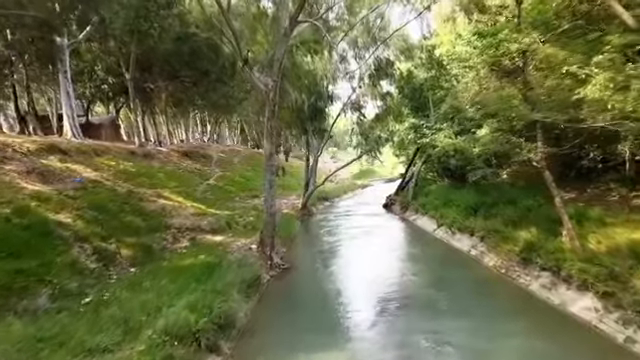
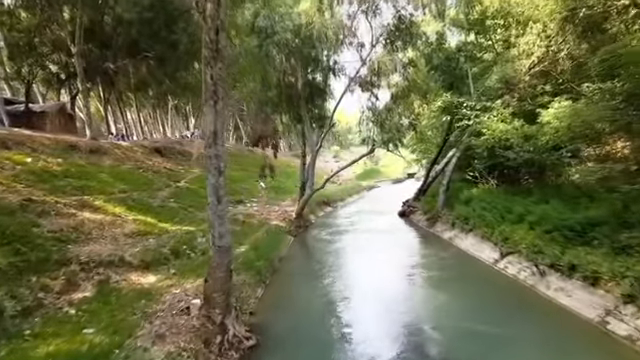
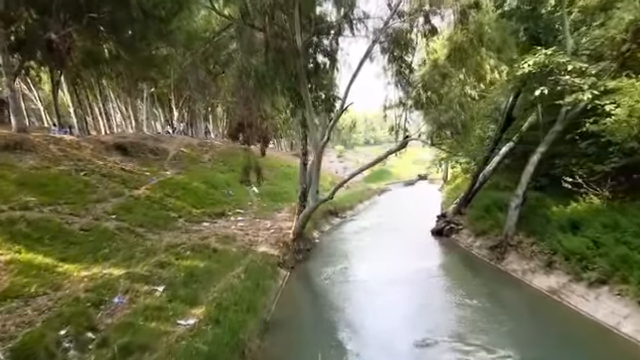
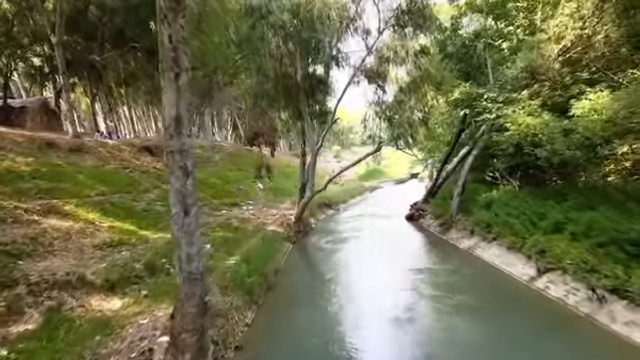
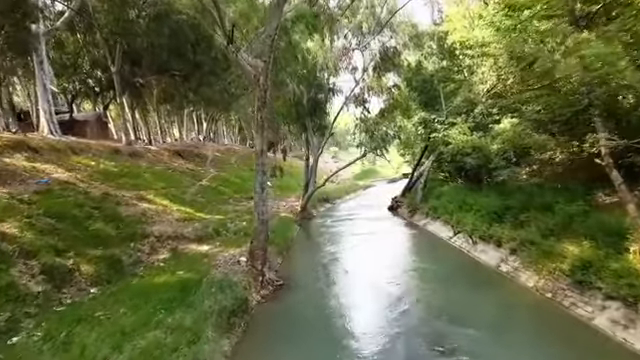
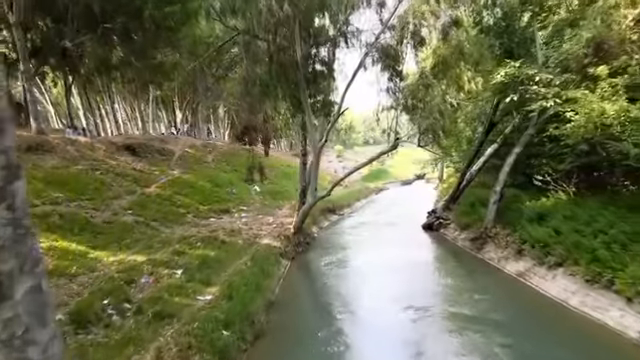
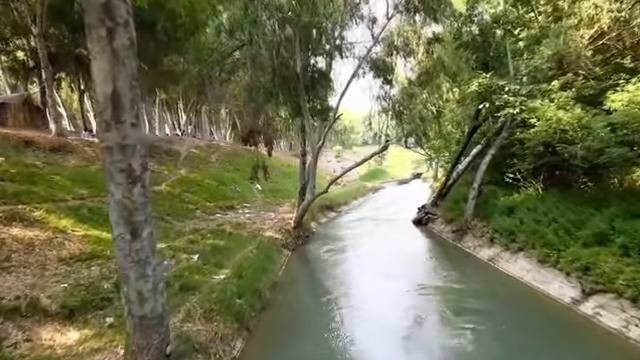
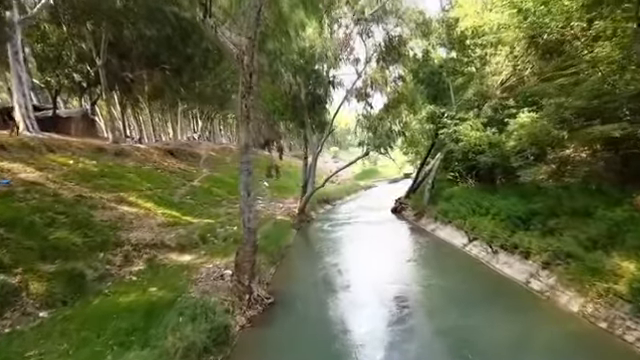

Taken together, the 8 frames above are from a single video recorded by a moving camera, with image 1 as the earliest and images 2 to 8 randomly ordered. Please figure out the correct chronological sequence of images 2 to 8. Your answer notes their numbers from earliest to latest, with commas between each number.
5, 8, 2, 4, 7, 6, 3
